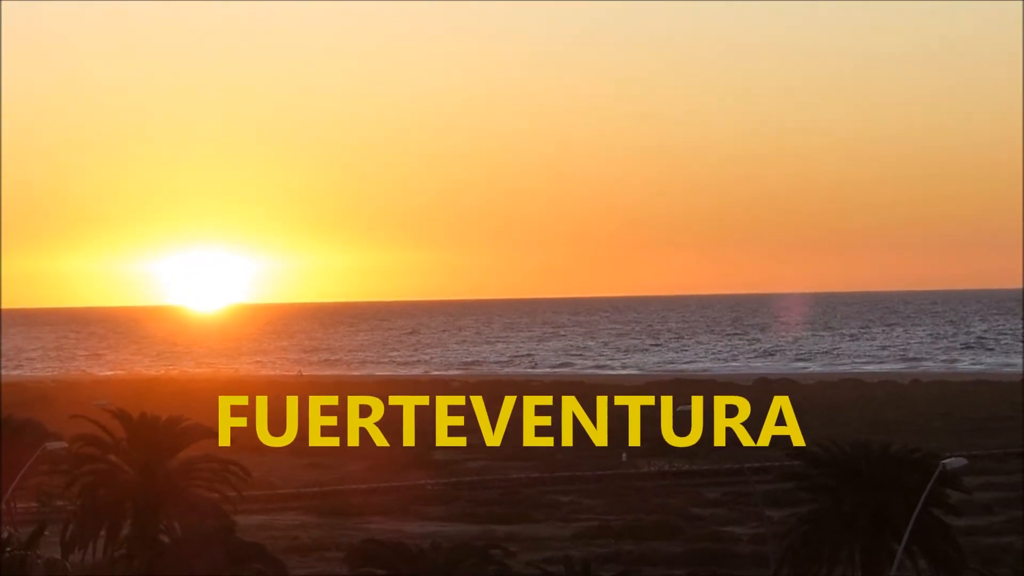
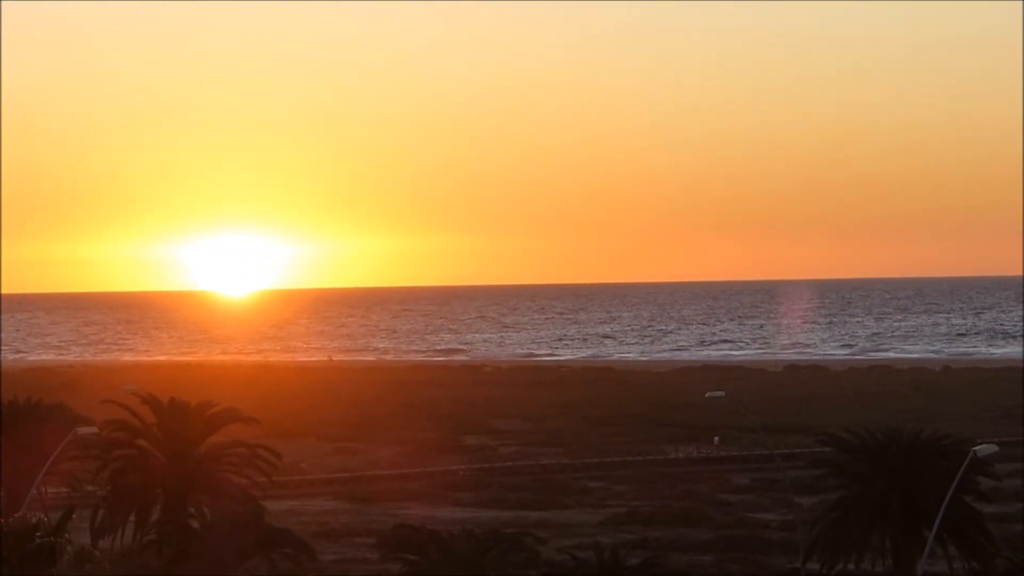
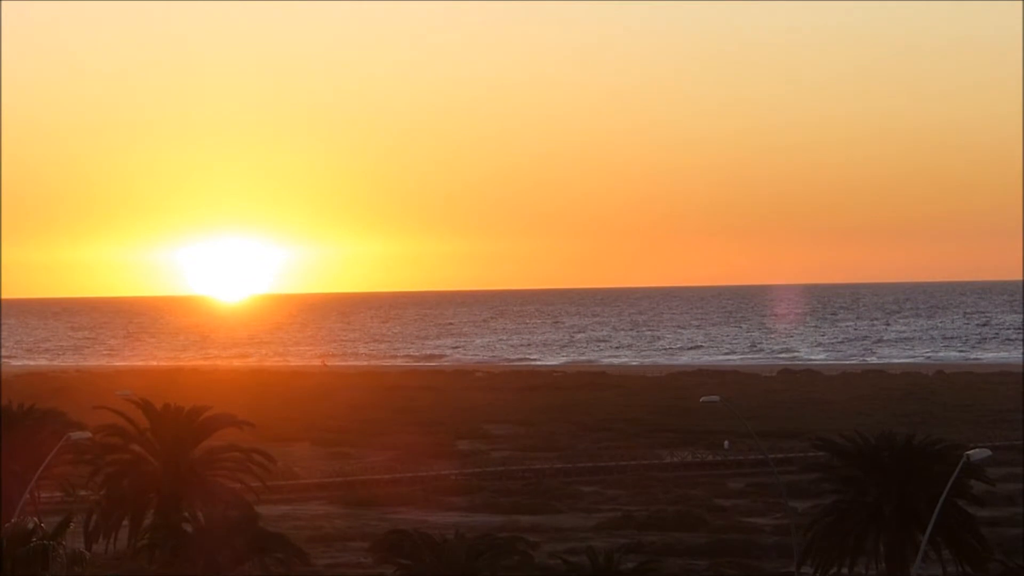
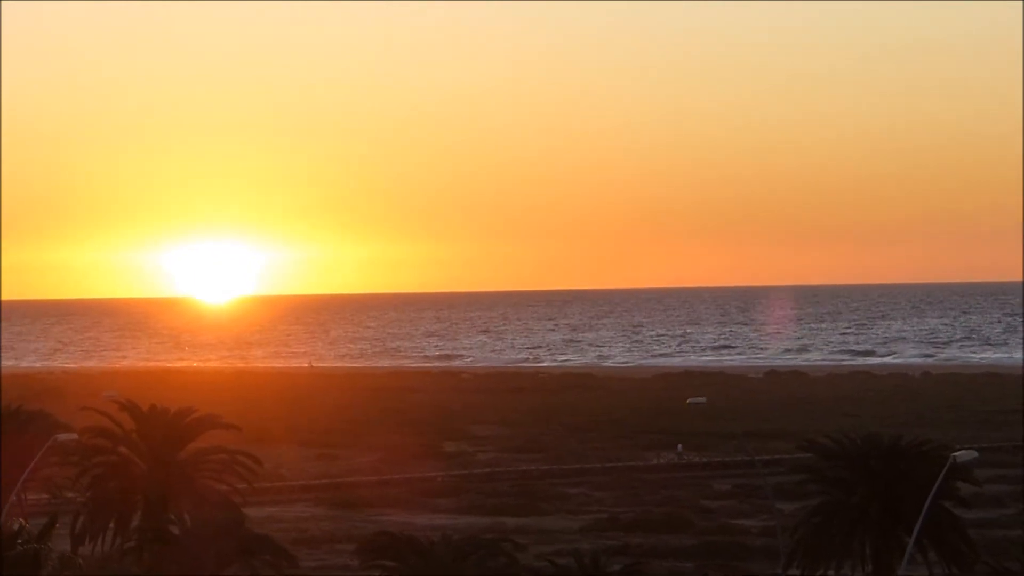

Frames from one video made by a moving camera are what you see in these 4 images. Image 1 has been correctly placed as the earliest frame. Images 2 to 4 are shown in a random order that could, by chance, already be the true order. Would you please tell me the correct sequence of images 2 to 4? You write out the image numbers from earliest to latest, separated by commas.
4, 2, 3
